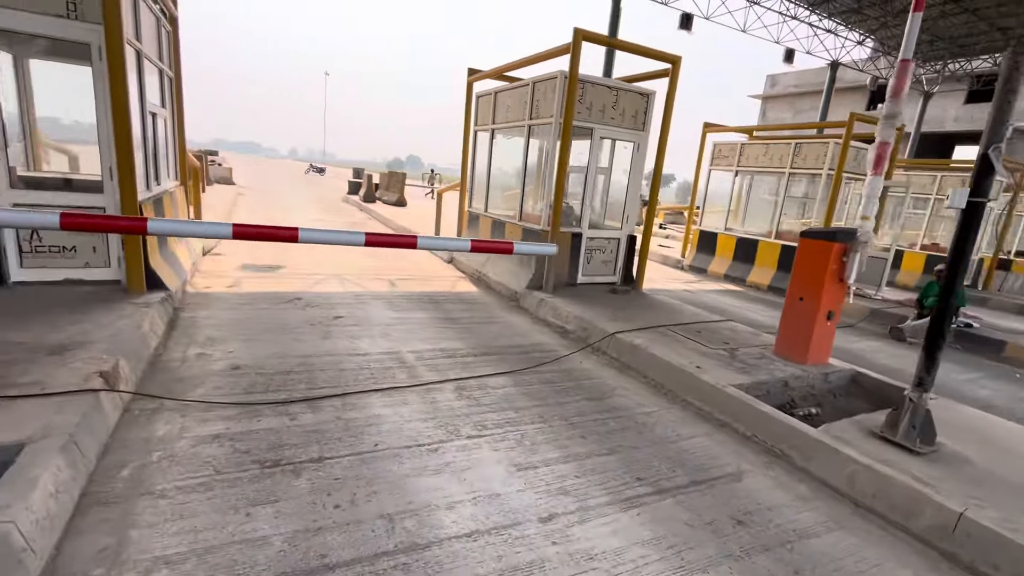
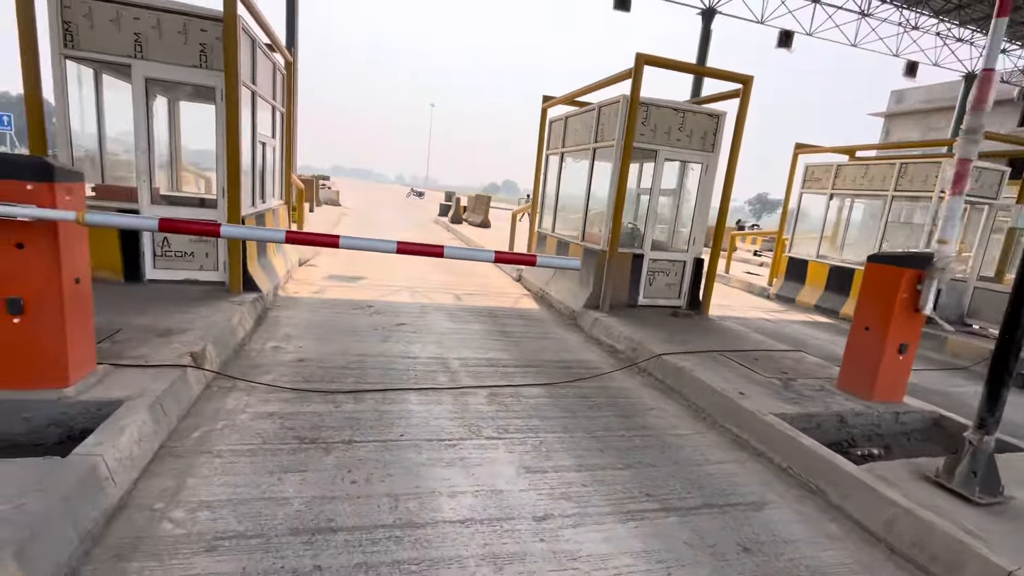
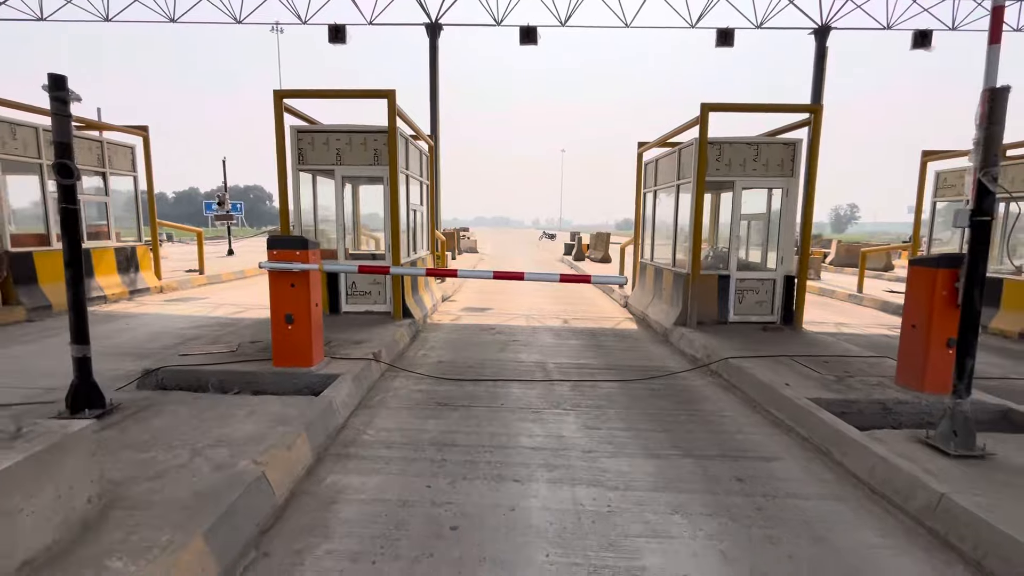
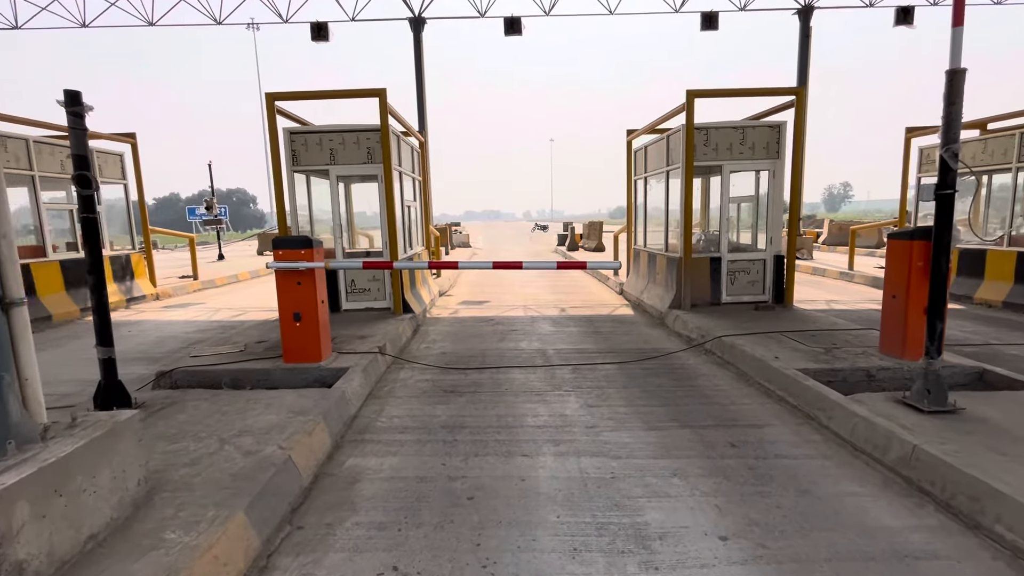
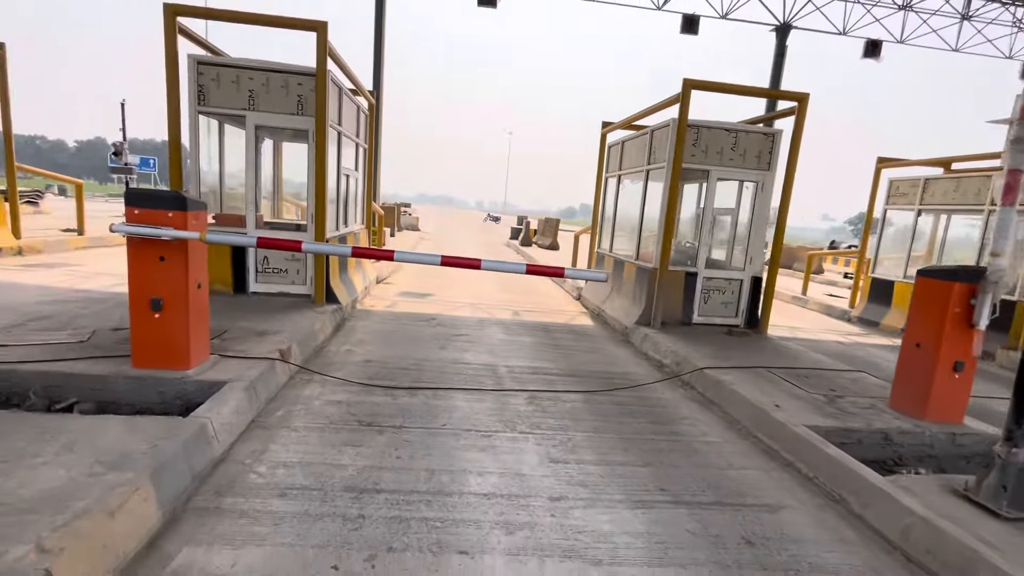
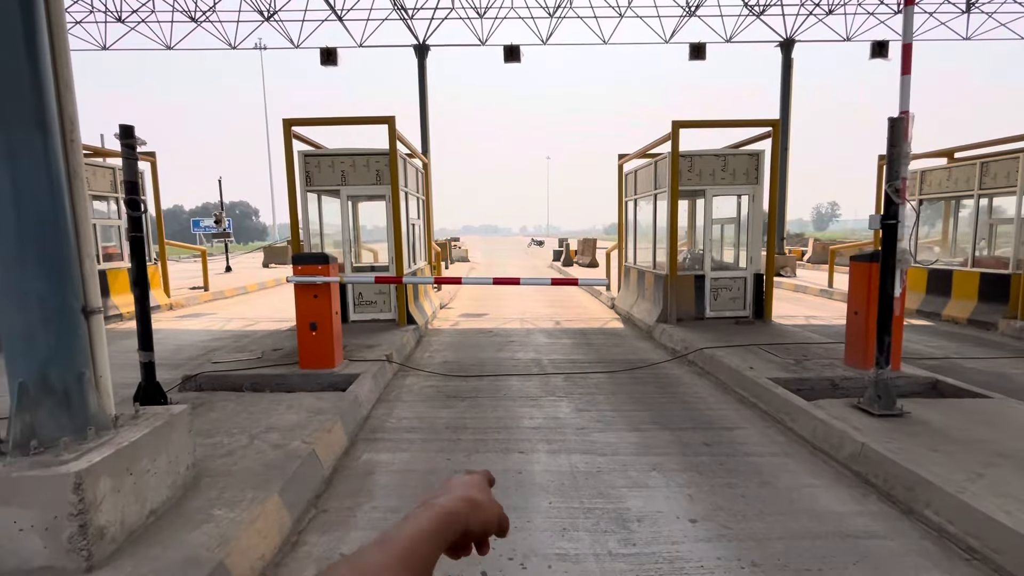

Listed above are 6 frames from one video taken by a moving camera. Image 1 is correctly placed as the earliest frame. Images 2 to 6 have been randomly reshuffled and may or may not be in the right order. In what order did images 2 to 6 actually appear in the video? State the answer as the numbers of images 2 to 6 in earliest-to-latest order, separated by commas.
2, 5, 3, 6, 4
